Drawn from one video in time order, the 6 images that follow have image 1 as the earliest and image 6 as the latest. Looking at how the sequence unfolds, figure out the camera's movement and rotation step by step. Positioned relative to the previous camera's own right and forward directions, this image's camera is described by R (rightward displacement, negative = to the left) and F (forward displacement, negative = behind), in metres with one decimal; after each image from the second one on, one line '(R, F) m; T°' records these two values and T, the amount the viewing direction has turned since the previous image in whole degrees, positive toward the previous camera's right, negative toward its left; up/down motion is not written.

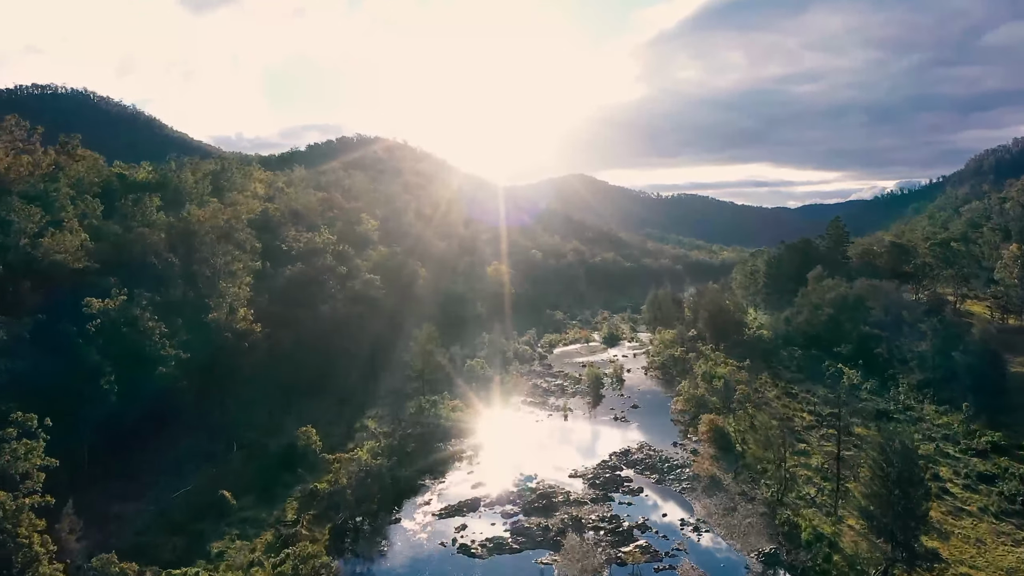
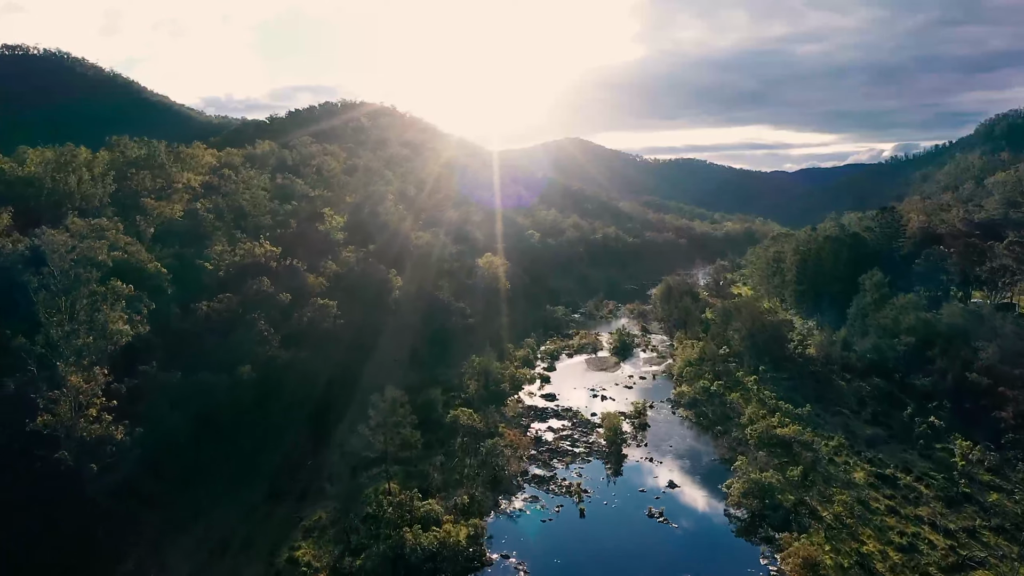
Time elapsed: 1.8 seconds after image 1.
(-0.1, +10.4) m; 0°
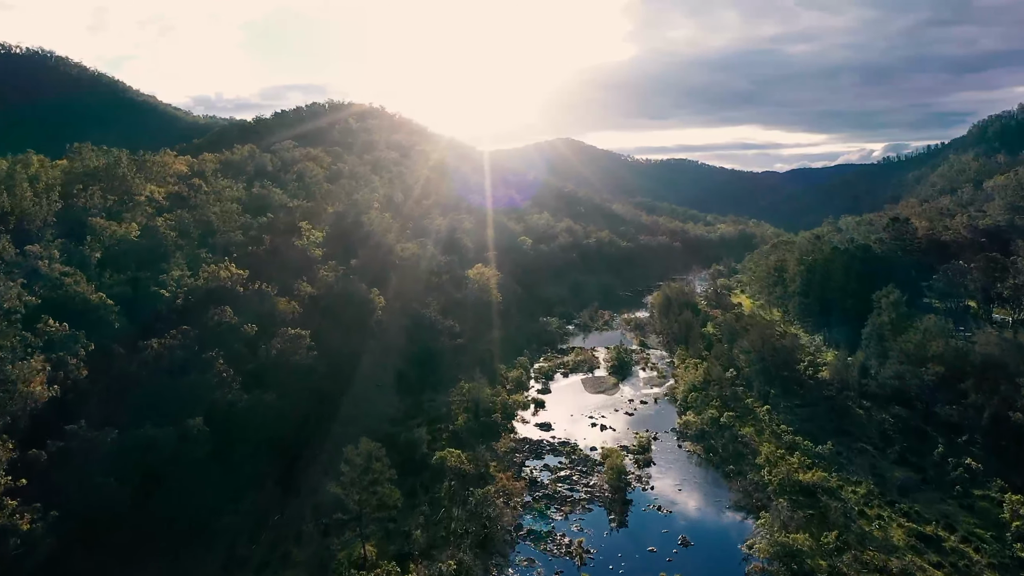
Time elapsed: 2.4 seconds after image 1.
(0.0, +3.4) m; +1°
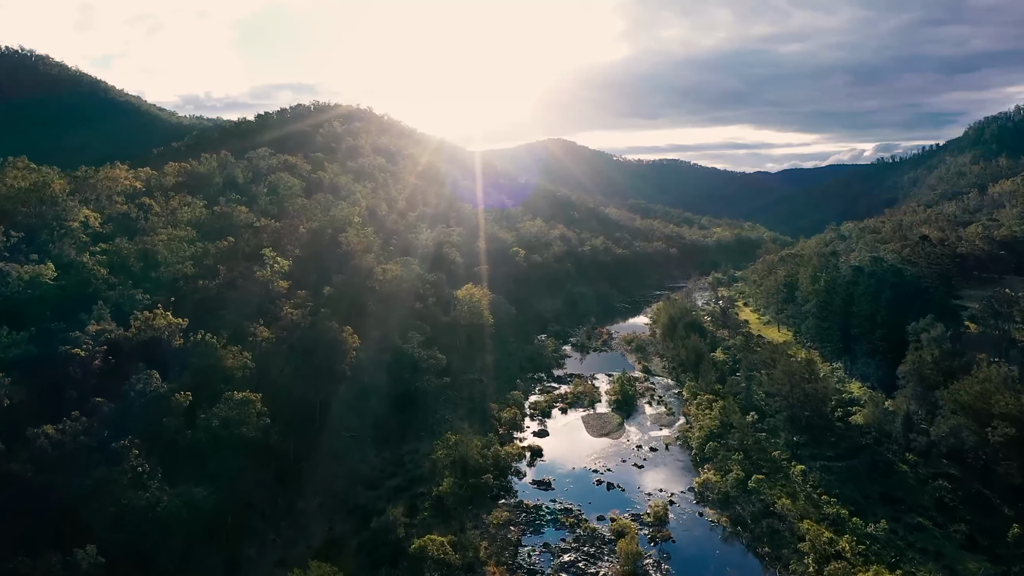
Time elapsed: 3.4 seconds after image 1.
(-0.1, +5.5) m; +1°
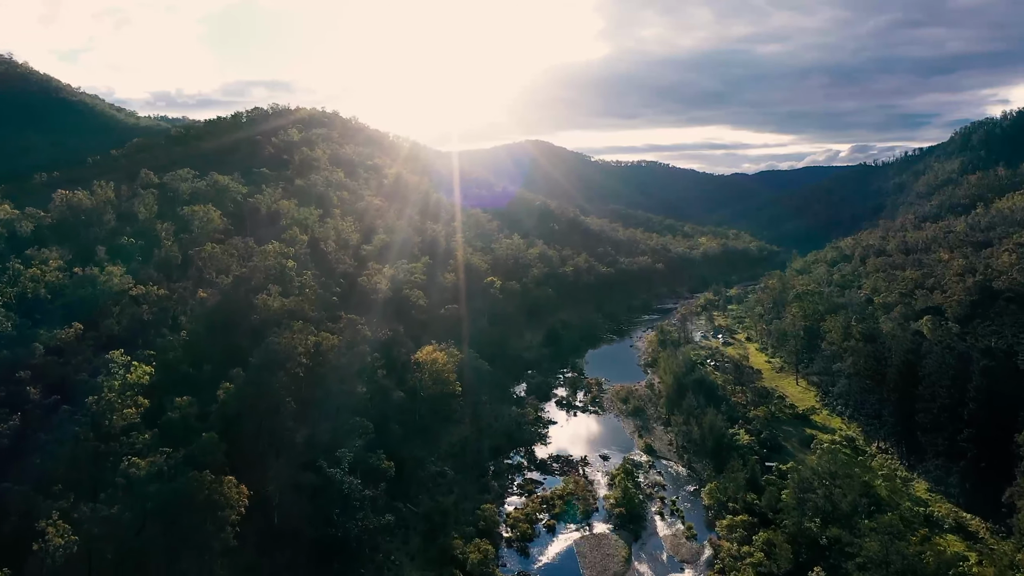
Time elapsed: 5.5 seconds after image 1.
(+0.3, +12.3) m; +2°
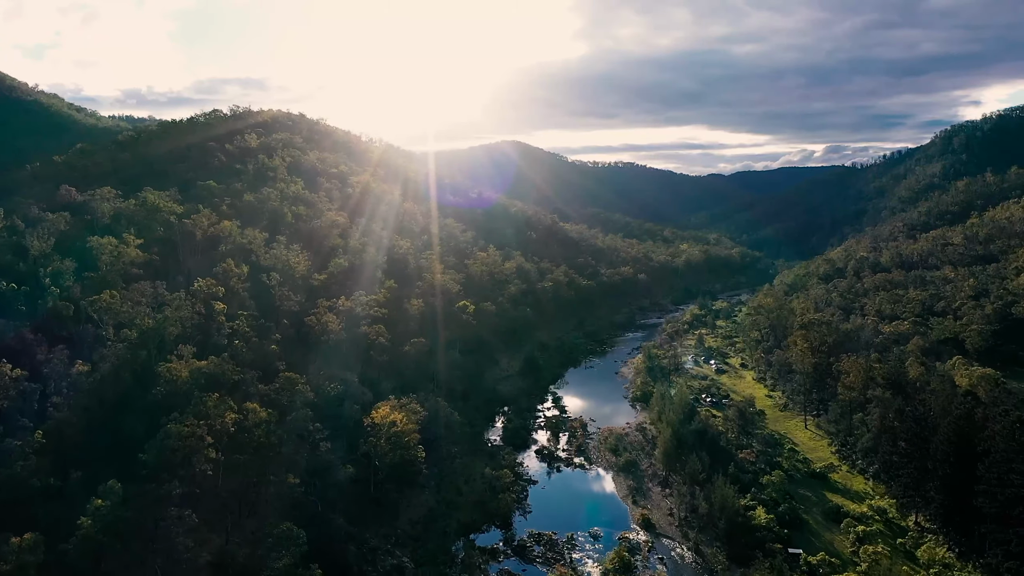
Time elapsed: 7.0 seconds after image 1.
(+0.2, +8.1) m; +2°
